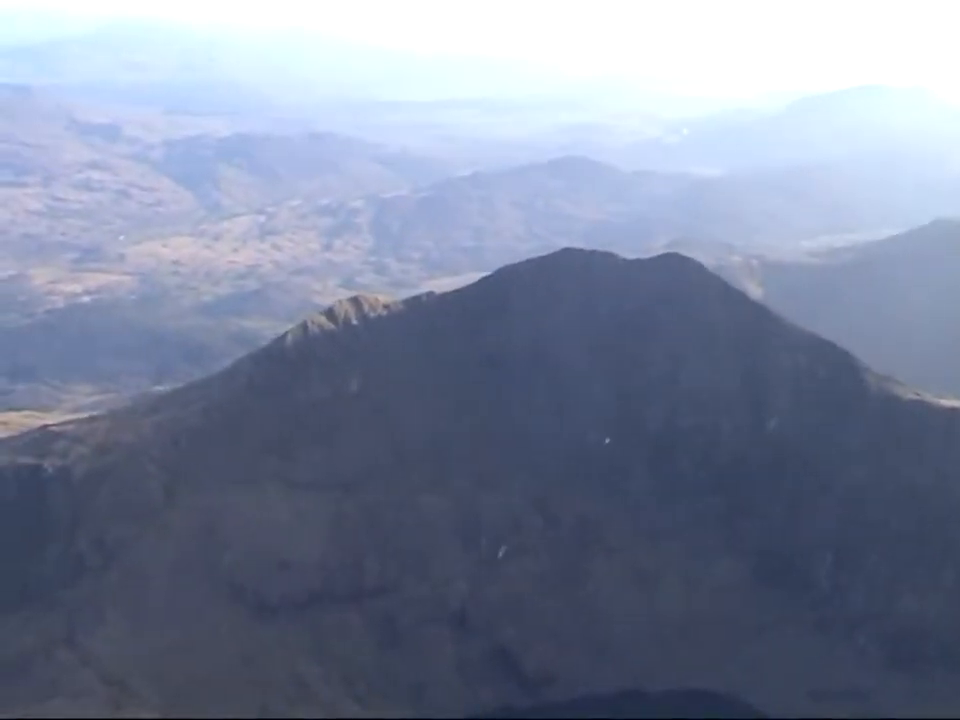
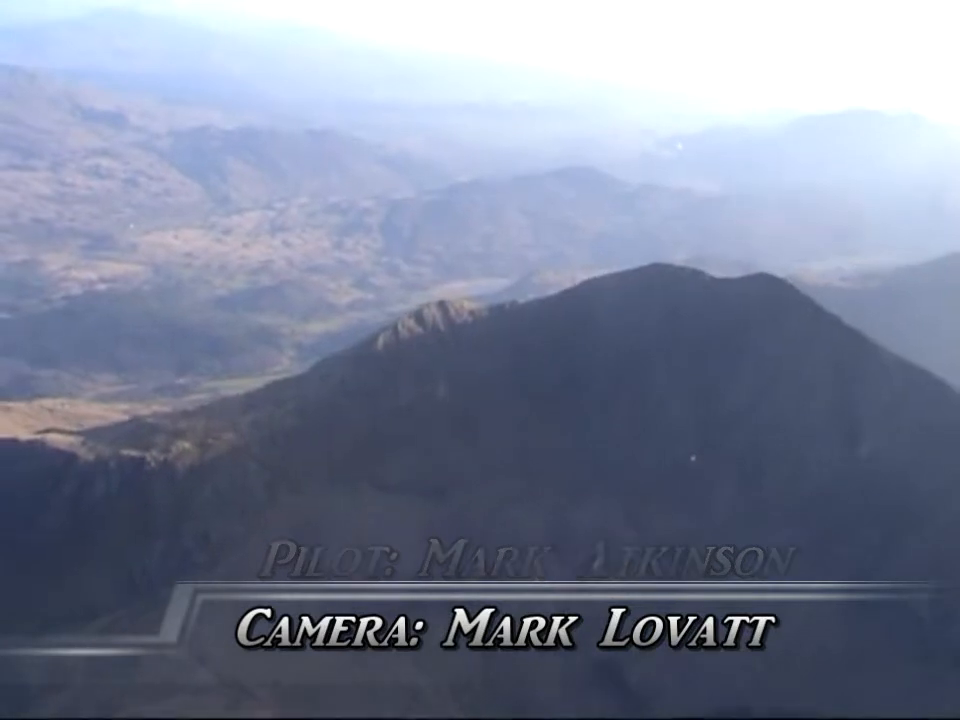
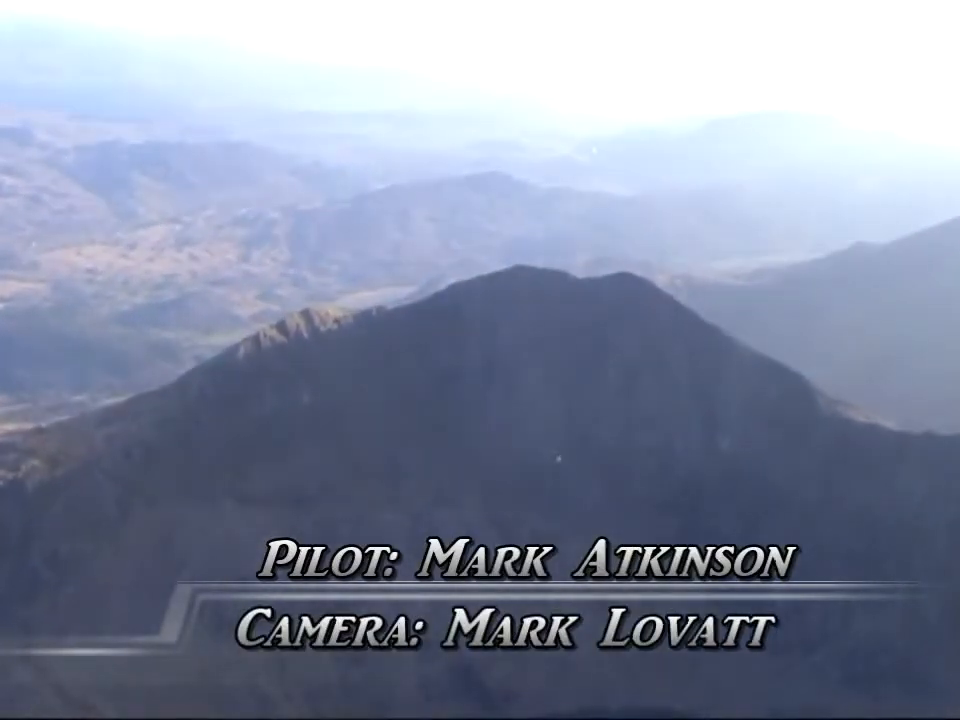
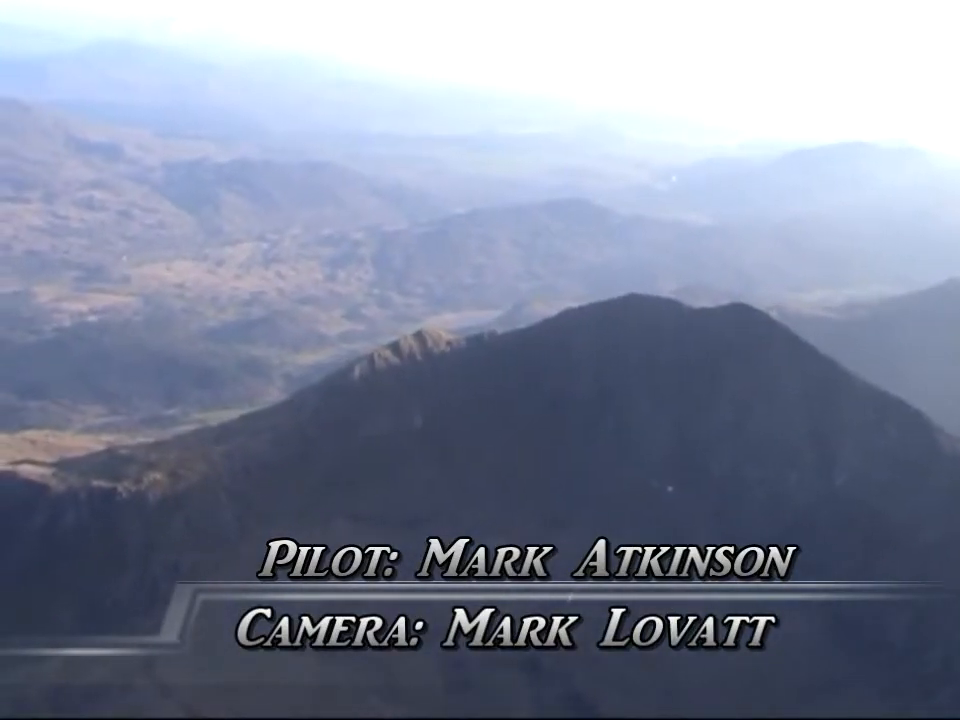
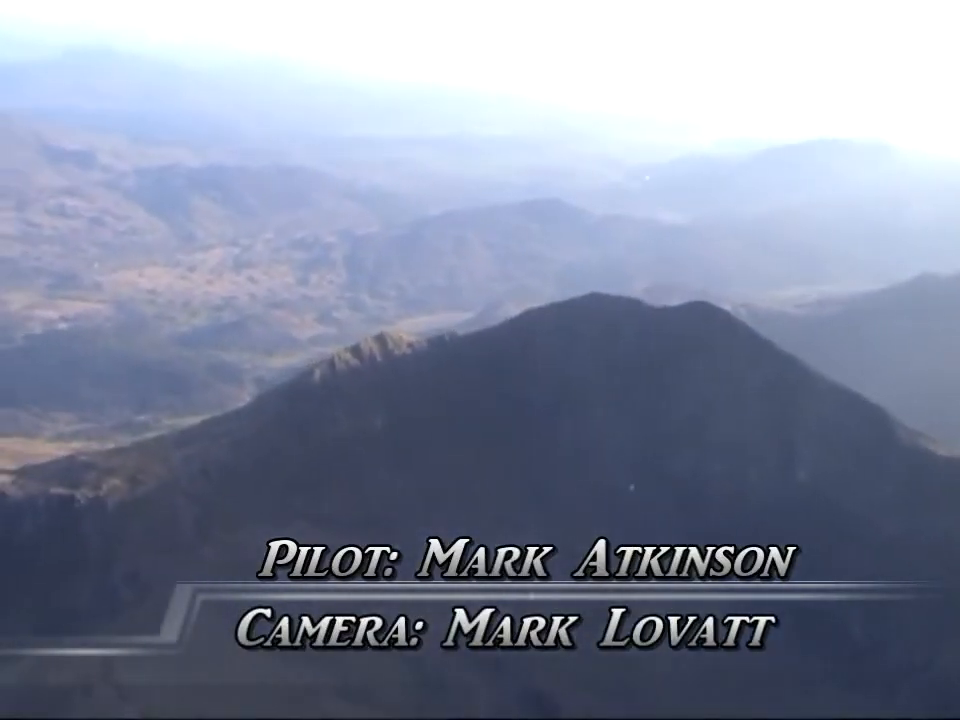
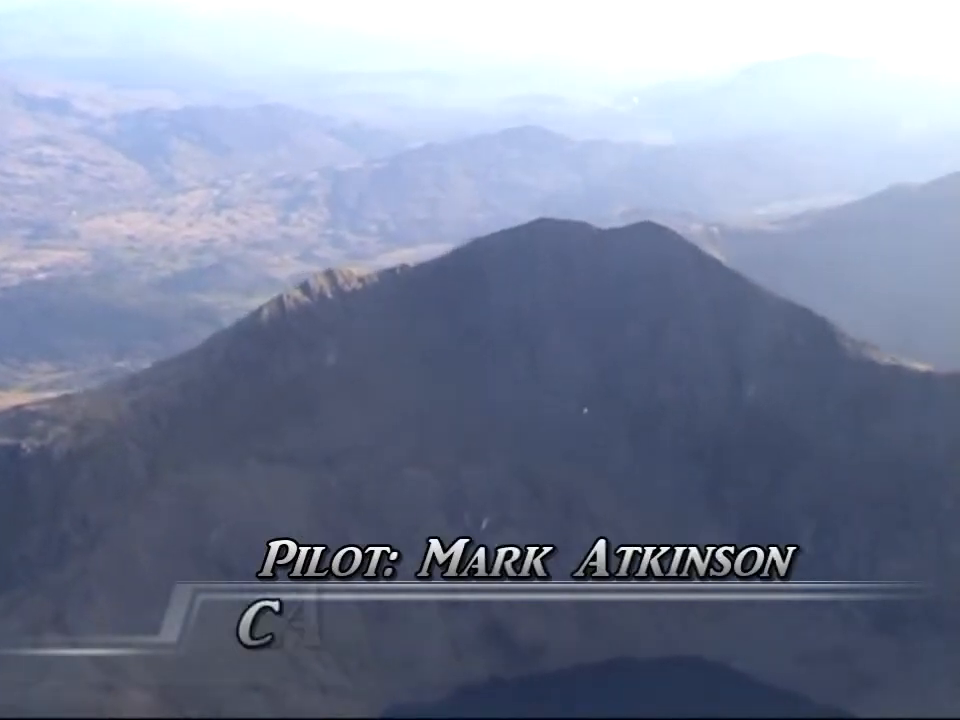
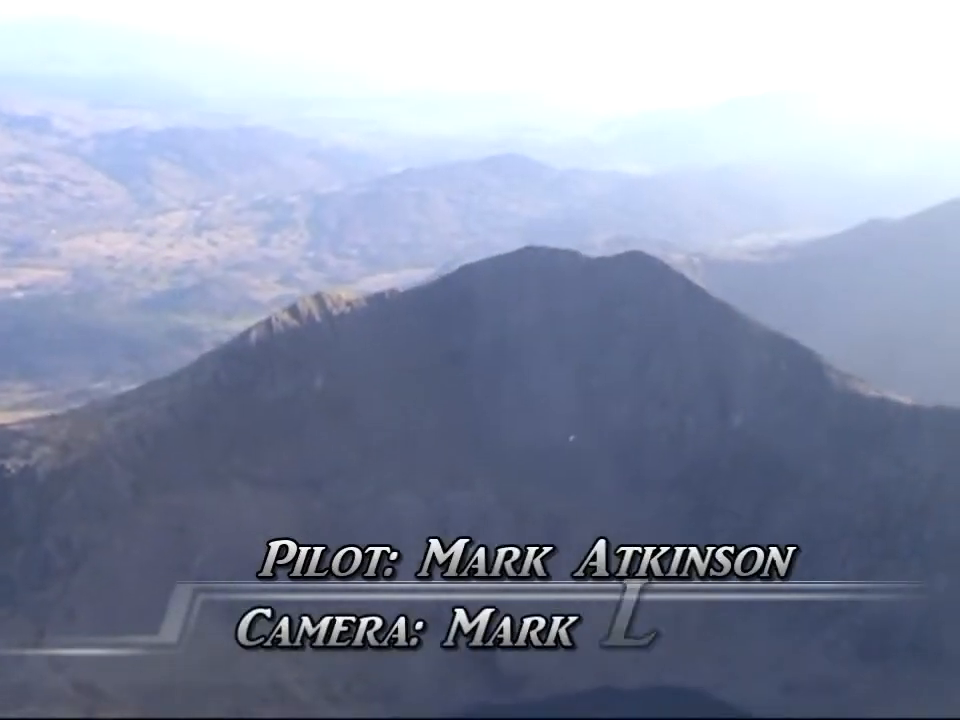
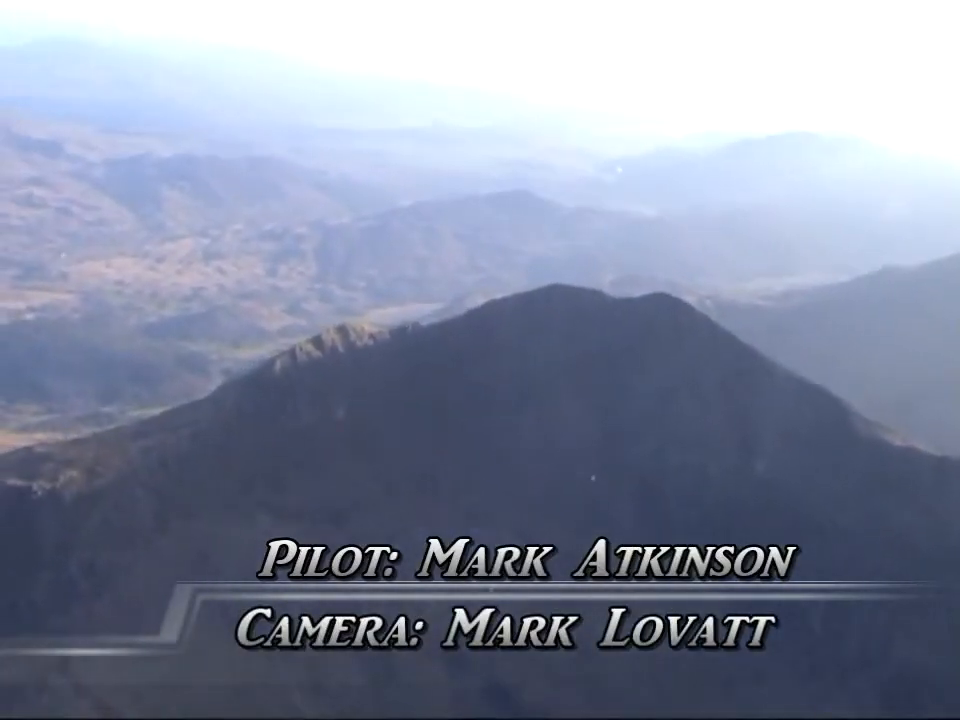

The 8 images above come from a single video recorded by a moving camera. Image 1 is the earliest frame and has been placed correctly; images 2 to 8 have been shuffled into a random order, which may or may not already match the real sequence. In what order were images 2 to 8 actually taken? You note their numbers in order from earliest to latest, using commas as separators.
6, 7, 3, 8, 5, 4, 2
